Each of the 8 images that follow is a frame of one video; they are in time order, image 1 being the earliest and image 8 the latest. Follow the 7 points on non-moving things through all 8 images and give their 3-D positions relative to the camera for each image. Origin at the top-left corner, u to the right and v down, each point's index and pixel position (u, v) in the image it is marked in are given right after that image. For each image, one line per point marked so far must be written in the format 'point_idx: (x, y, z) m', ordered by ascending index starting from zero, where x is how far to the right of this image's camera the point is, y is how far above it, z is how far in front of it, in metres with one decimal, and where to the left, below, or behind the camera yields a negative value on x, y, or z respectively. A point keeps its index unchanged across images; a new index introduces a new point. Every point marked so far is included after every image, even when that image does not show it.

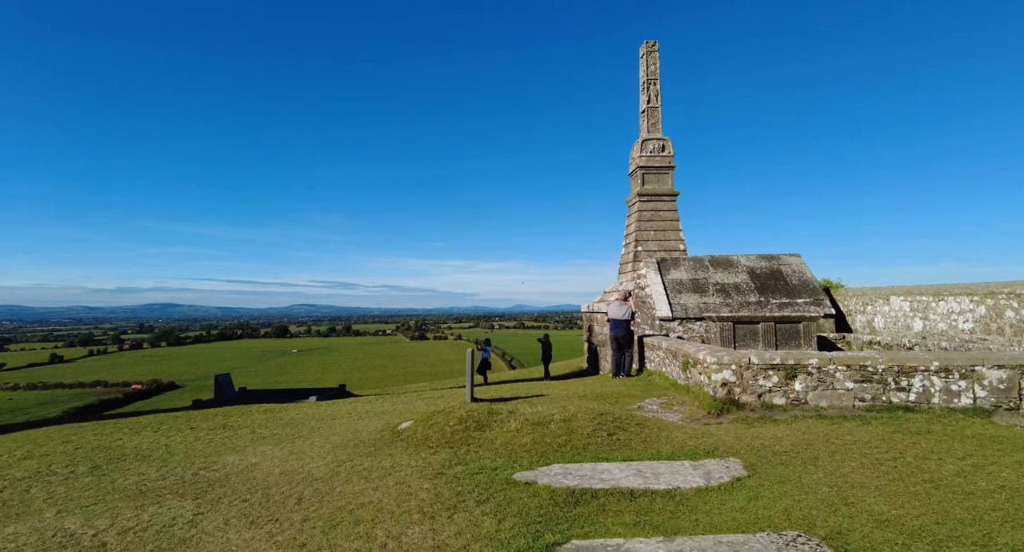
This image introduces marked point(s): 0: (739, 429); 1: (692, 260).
0: (+2.5, -1.7, +5.9) m
1: (+5.2, +0.5, +15.6) m
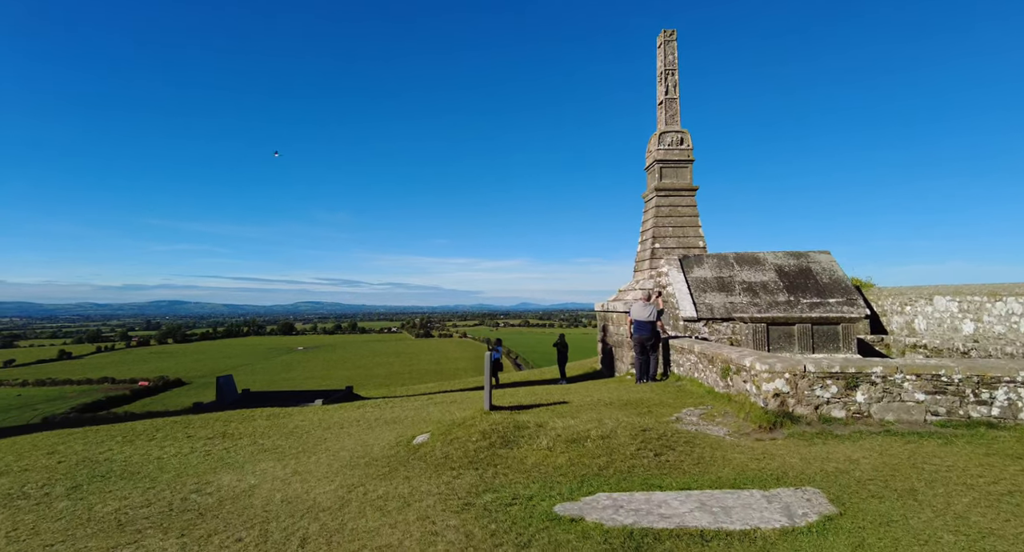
0: (+2.8, -1.7, +5.2) m
1: (+5.6, +0.5, +14.9) m
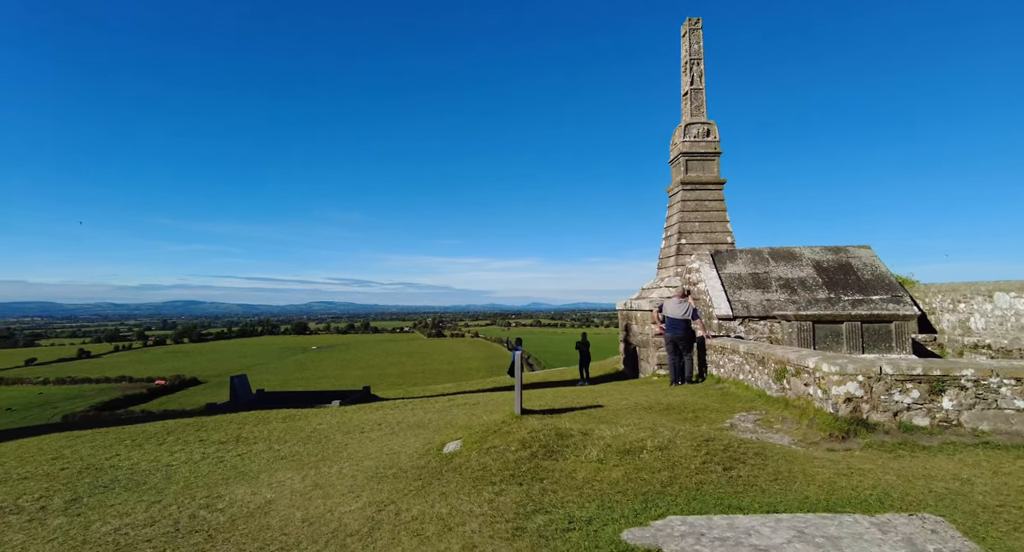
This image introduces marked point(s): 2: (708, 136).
0: (+3.2, -1.6, +4.5) m
1: (+6.2, +0.6, +14.2) m
2: (+6.9, +4.9, +19.1) m
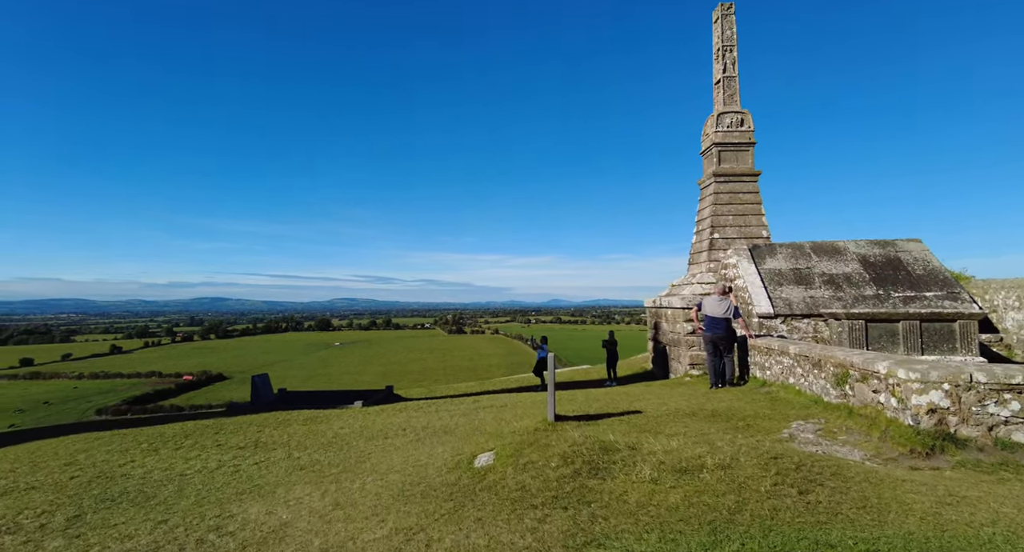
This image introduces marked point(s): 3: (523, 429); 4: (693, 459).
0: (+3.5, -1.5, +3.9) m
1: (+6.9, +0.7, +13.4) m
2: (+7.7, +5.0, +18.2) m
3: (+0.1, -1.8, +6.5) m
4: (+1.5, -1.5, +4.4) m
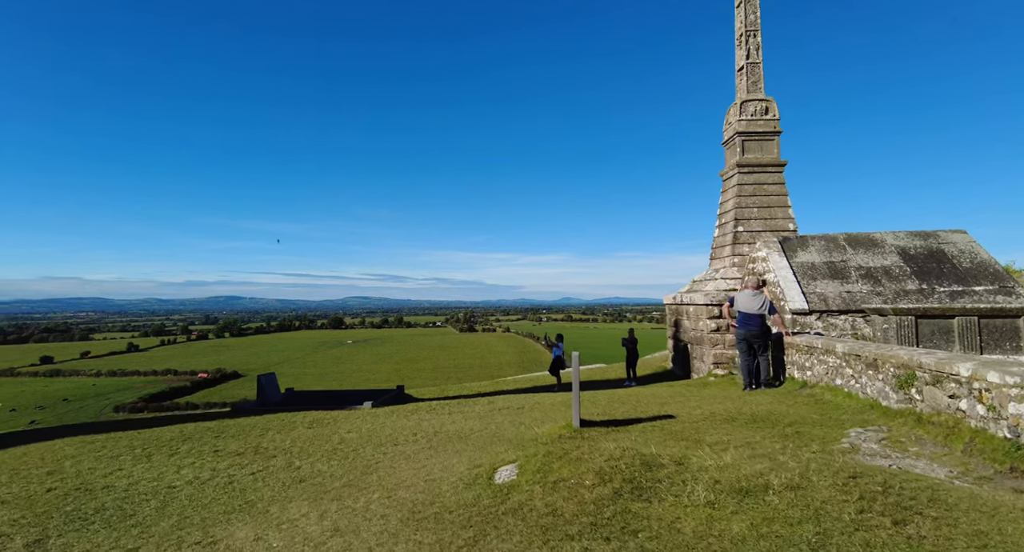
0: (+3.7, -1.4, +3.2) m
1: (+7.2, +0.9, +12.6) m
2: (+8.2, +5.2, +17.4) m
3: (+0.4, -1.7, +5.8) m
4: (+1.6, -1.4, +3.7) m
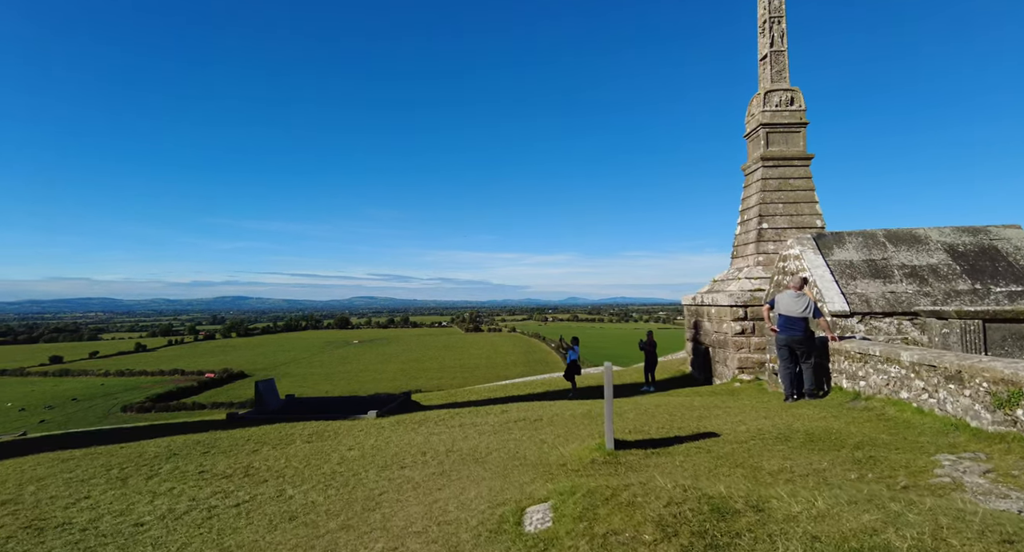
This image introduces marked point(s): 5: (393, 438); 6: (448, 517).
0: (+3.9, -1.4, +2.3) m
1: (+7.6, +0.9, +11.7) m
2: (+8.5, +5.2, +16.5) m
3: (+0.6, -1.7, +5.0) m
4: (+1.9, -1.4, +2.8) m
5: (-1.7, -2.3, +7.7) m
6: (-0.5, -1.7, +4.0) m
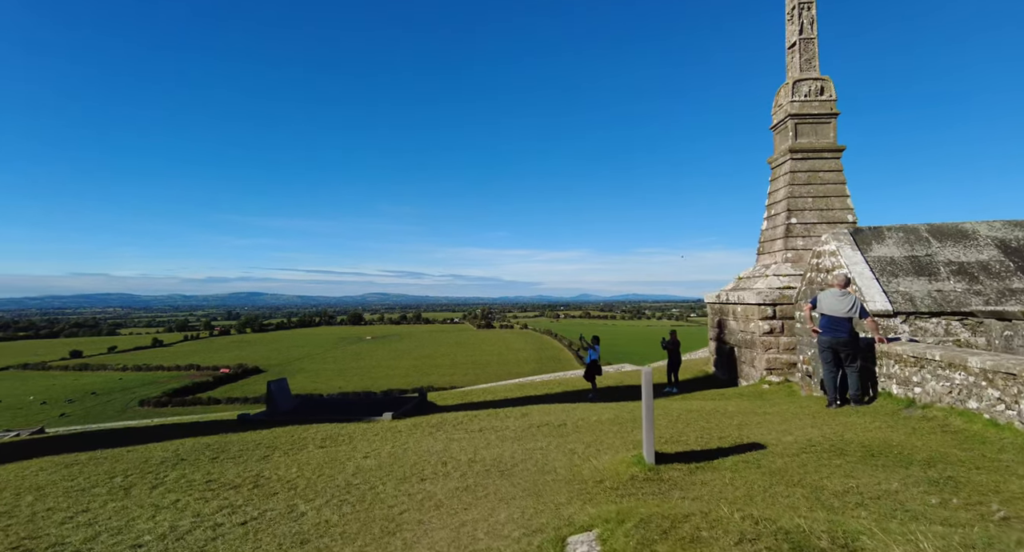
0: (+4.1, -1.4, +1.8) m
1: (+8.0, +0.9, +11.1) m
2: (+9.0, +5.3, +15.8) m
3: (+0.9, -1.7, +4.5) m
4: (+2.1, -1.4, +2.3) m
5: (-1.4, -2.3, +7.2) m
6: (-0.2, -1.7, +3.5) m
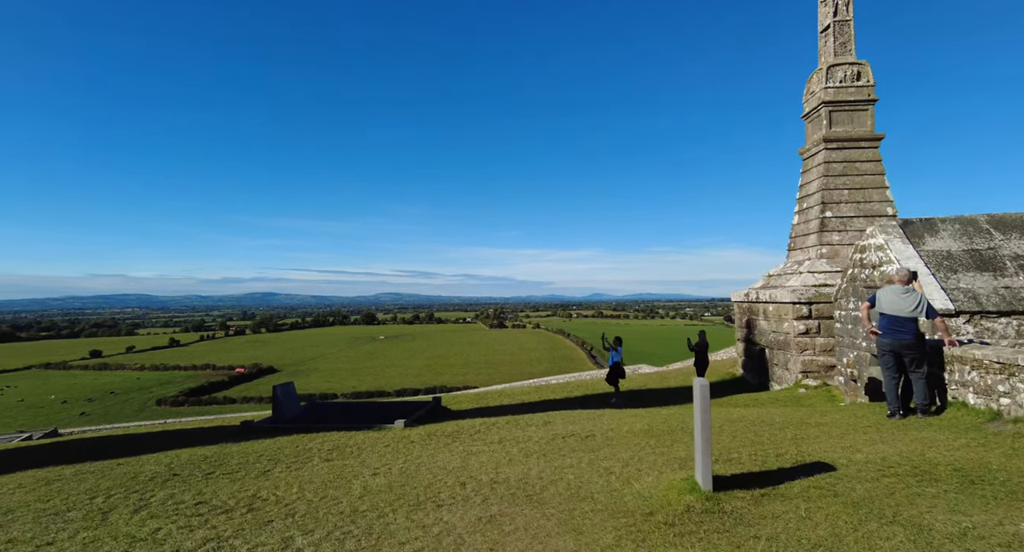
0: (+4.3, -1.3, +0.9) m
1: (+8.3, +1.0, +10.1) m
2: (+9.5, +5.4, +14.8) m
3: (+1.1, -1.7, +3.7) m
4: (+2.3, -1.3, +1.5) m
5: (-1.1, -2.2, +6.5) m
6: (0.0, -1.7, +2.8) m
